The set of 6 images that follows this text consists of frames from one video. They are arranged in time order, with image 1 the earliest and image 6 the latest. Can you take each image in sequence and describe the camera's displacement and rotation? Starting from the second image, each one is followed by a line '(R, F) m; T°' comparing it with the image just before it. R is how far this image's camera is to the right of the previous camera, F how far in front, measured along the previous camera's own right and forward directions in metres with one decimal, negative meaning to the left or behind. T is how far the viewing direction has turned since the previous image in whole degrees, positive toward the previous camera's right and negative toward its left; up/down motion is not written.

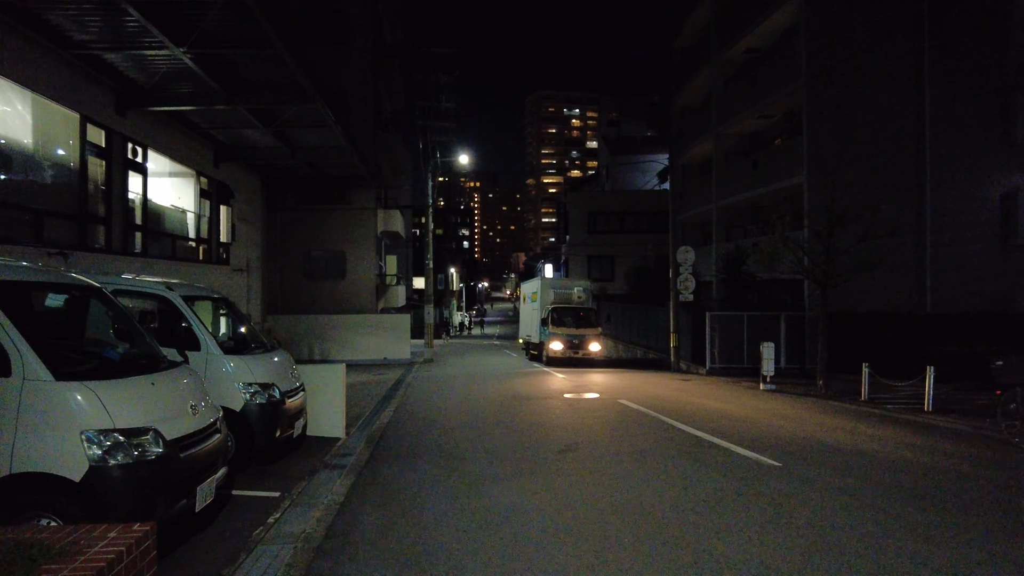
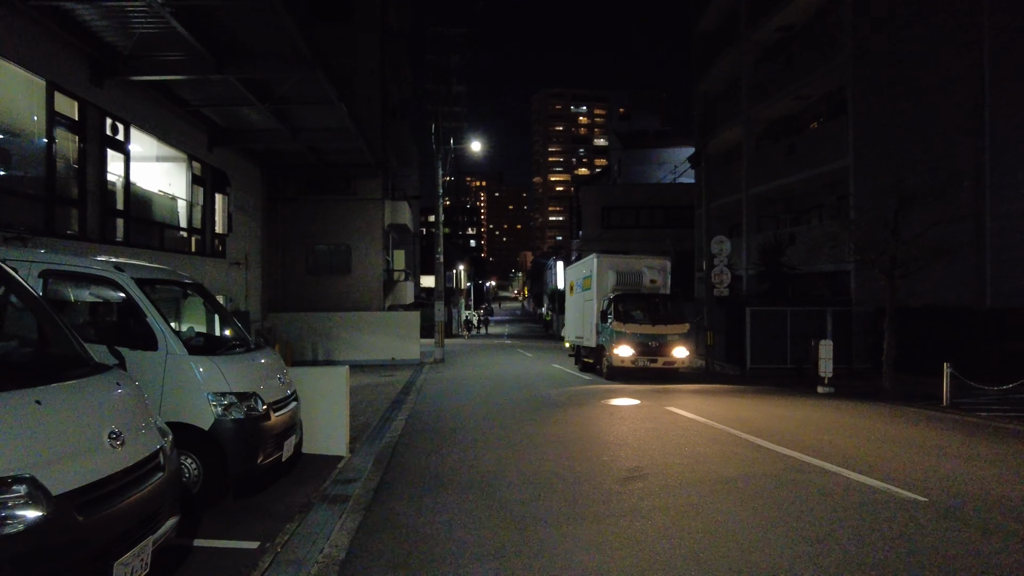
(-0.4, +1.6) m; -1°
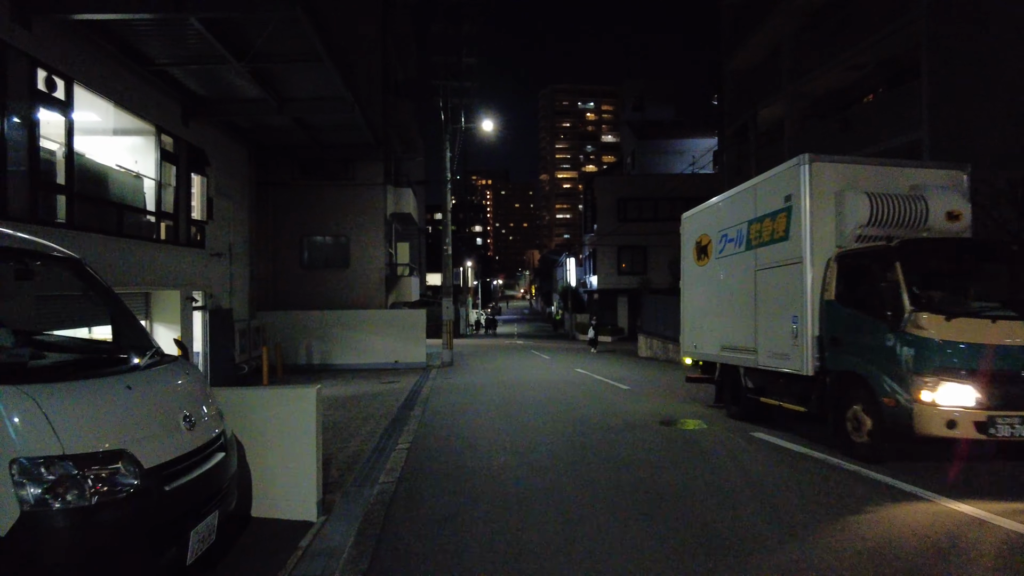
(-0.3, +2.4) m; 0°
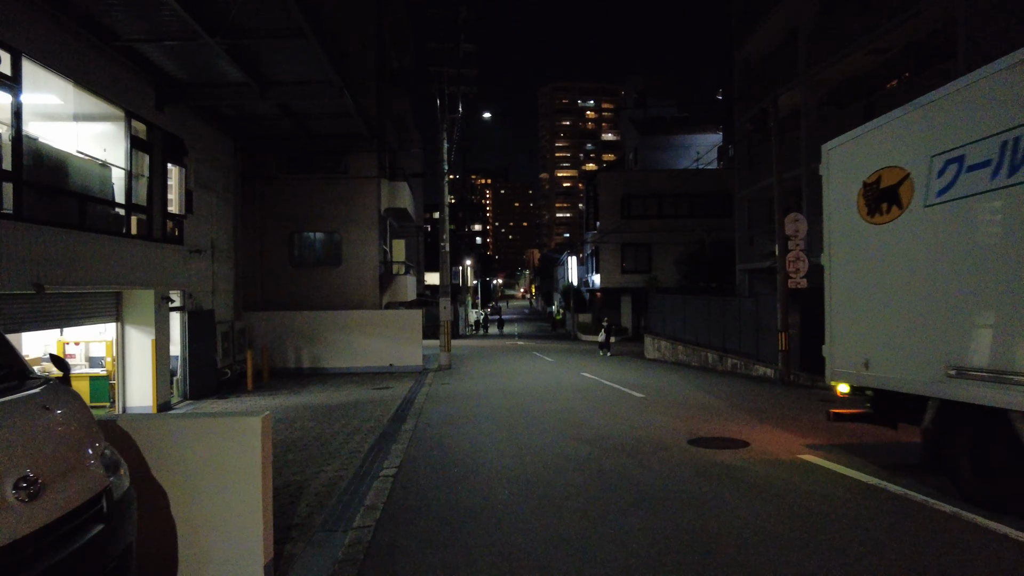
(0.0, +1.2) m; 0°
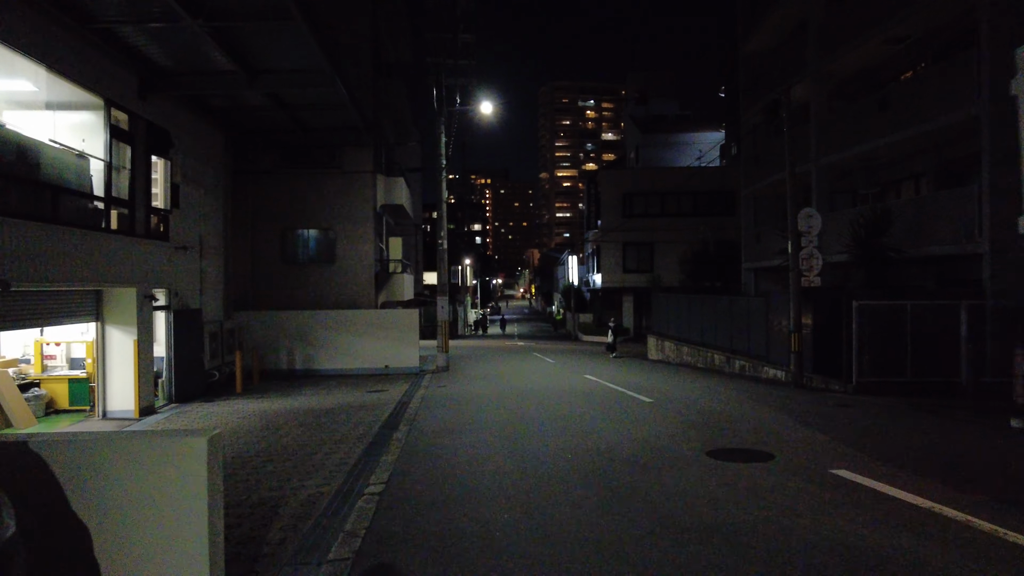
(0.0, +0.7) m; 0°
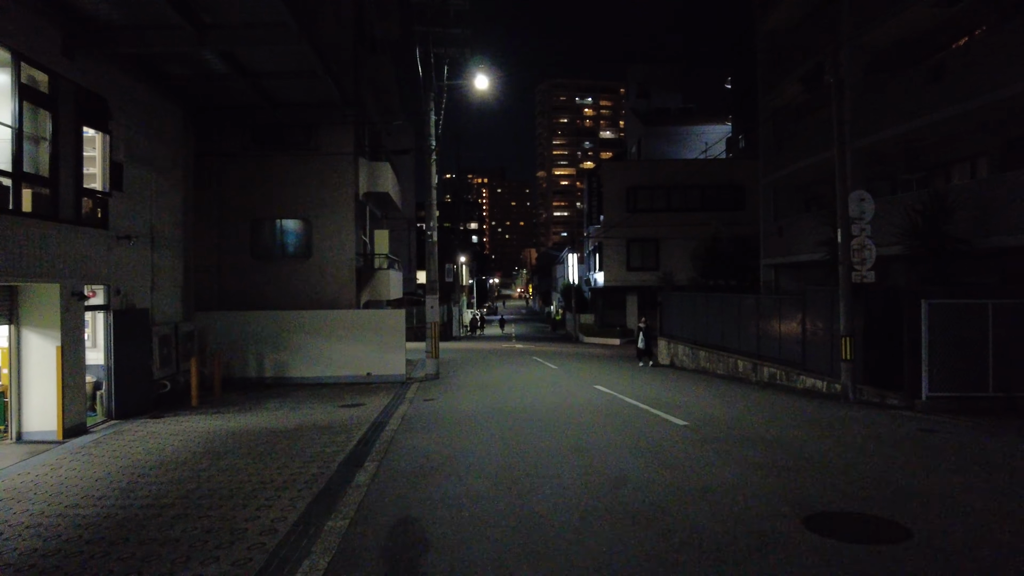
(0.0, +2.2) m; 0°
